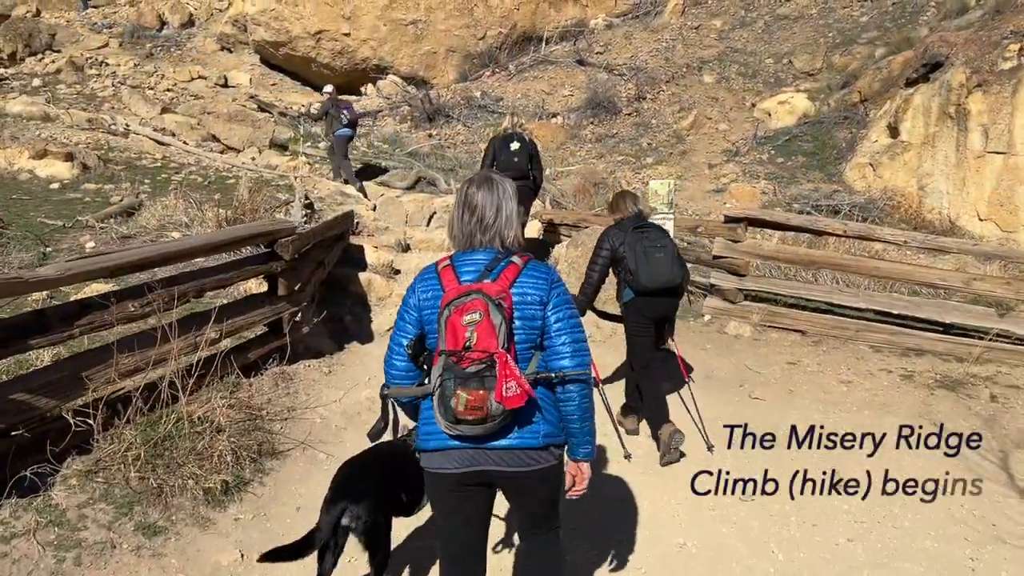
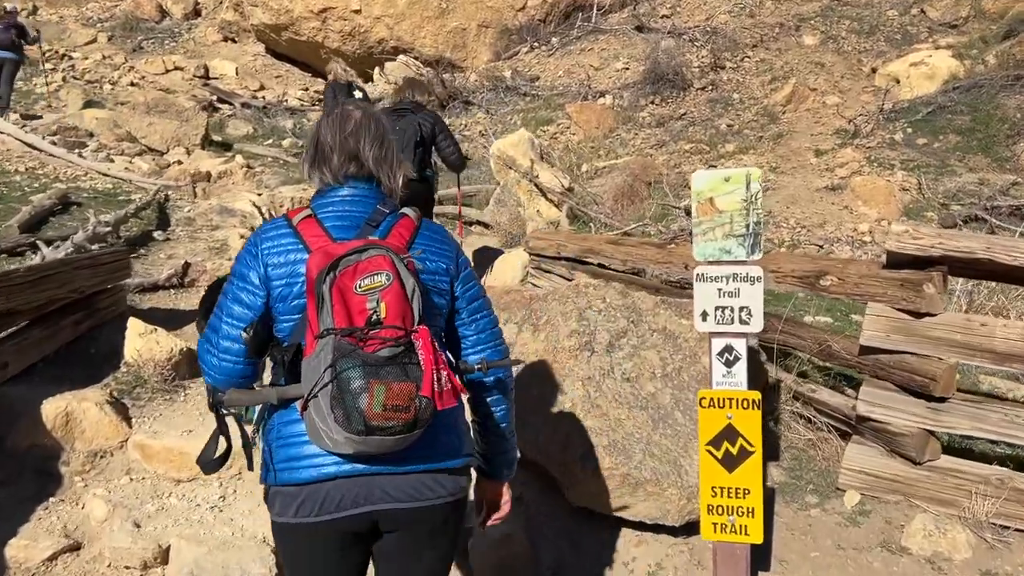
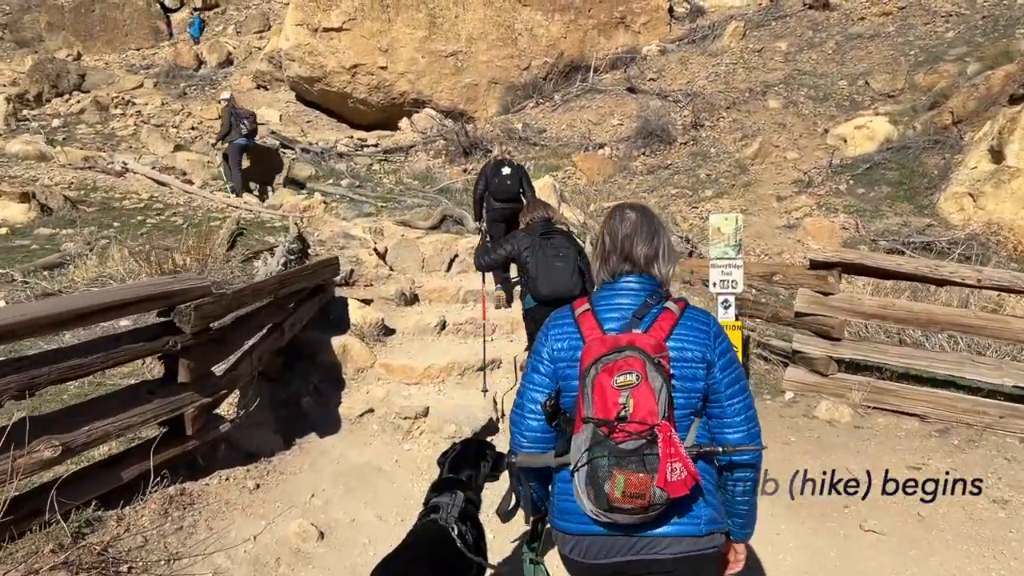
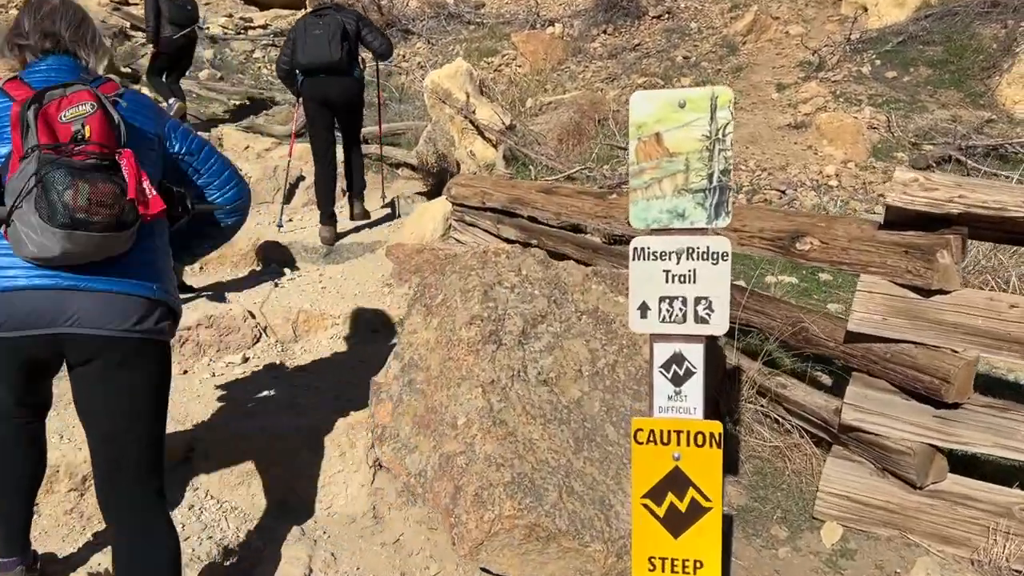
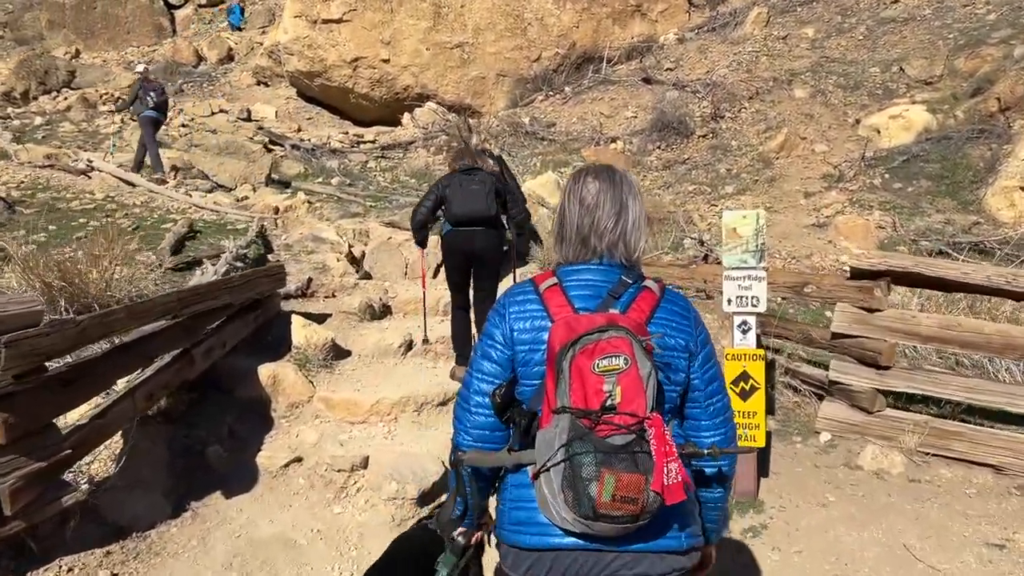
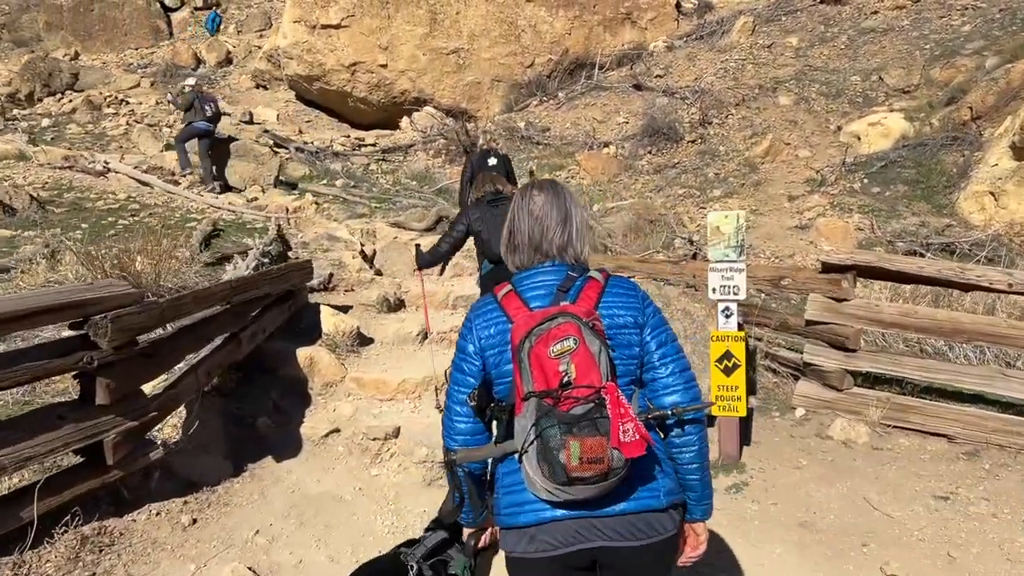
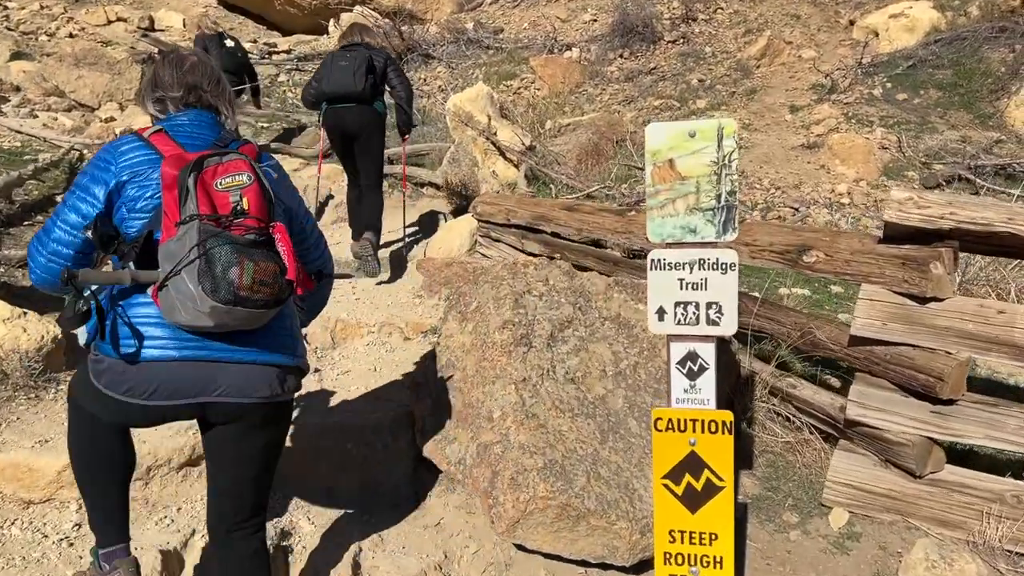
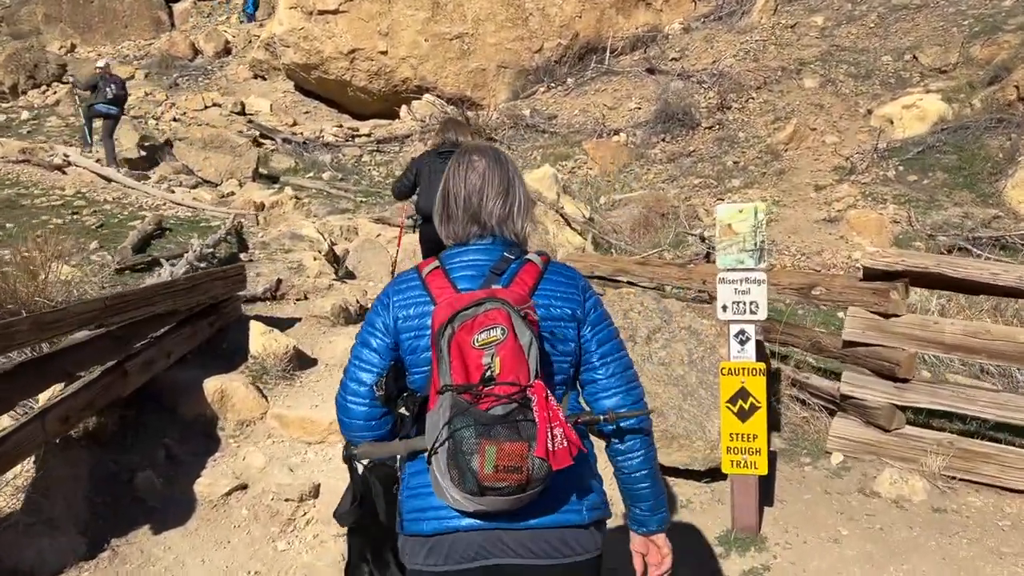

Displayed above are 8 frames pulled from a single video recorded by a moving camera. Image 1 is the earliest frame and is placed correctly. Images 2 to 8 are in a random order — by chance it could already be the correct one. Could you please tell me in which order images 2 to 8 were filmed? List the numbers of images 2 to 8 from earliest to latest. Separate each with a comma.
3, 6, 5, 8, 2, 7, 4
